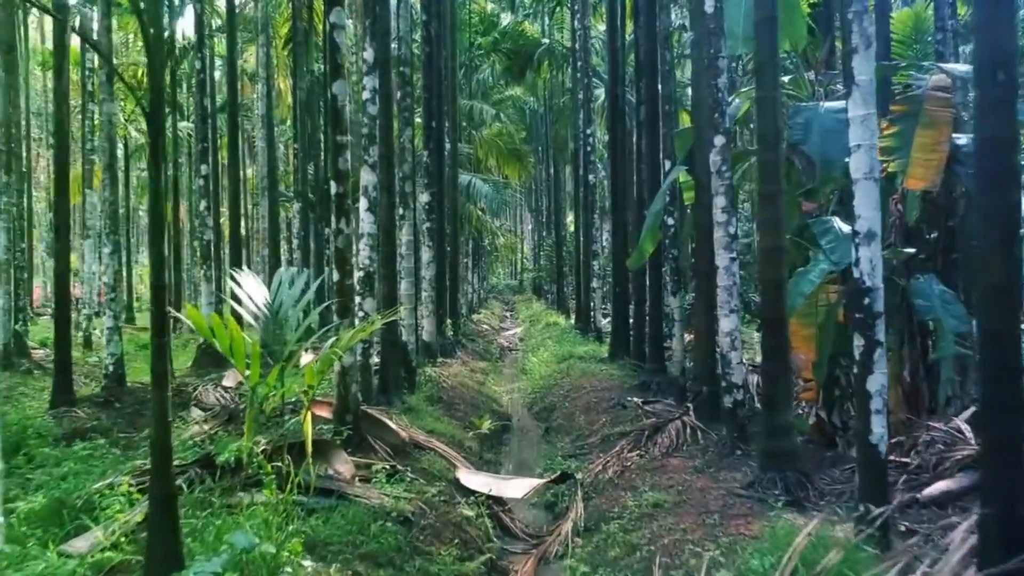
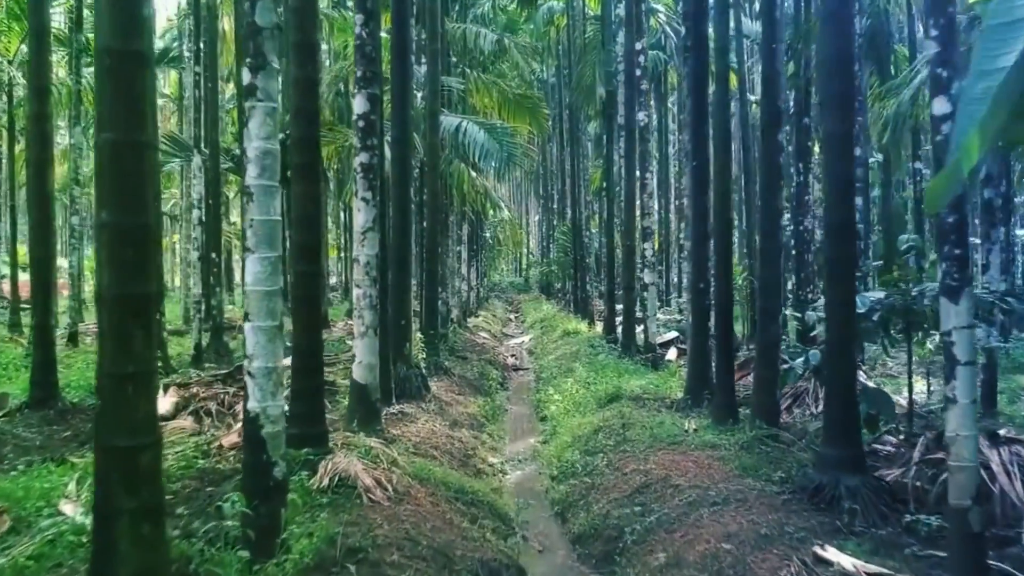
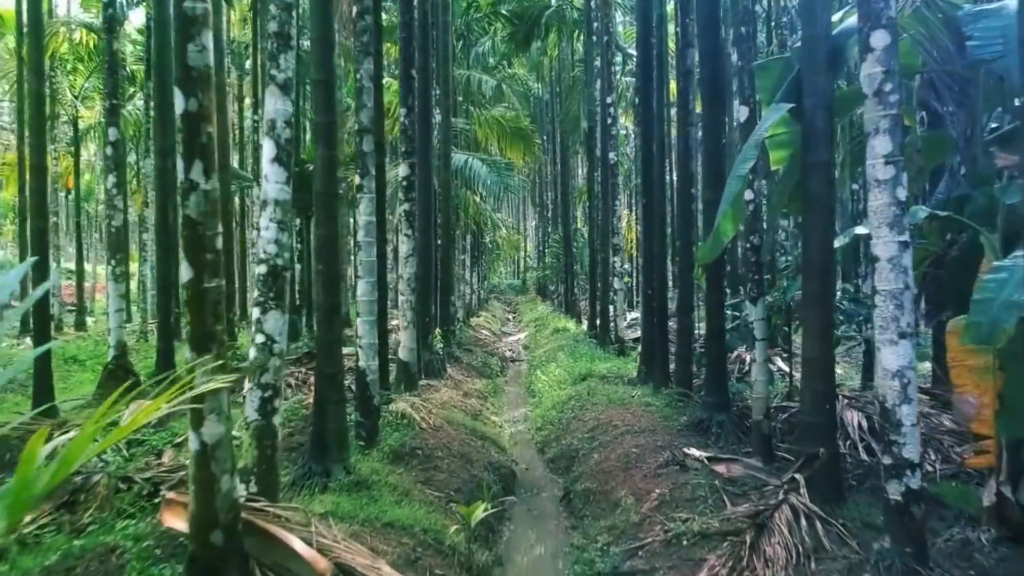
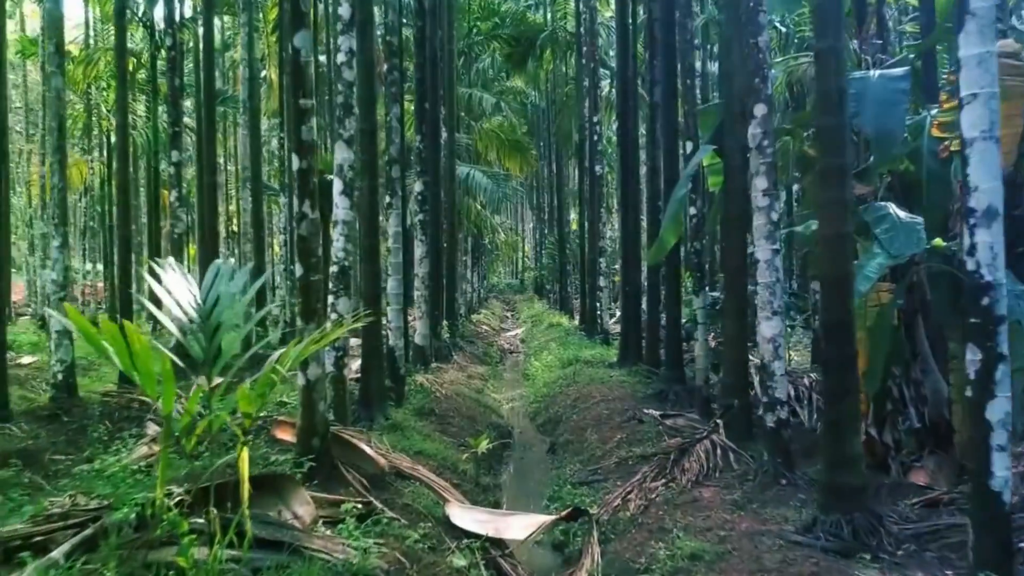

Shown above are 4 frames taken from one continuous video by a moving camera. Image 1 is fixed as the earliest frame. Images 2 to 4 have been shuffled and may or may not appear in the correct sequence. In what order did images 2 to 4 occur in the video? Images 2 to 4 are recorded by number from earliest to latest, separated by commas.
4, 3, 2
